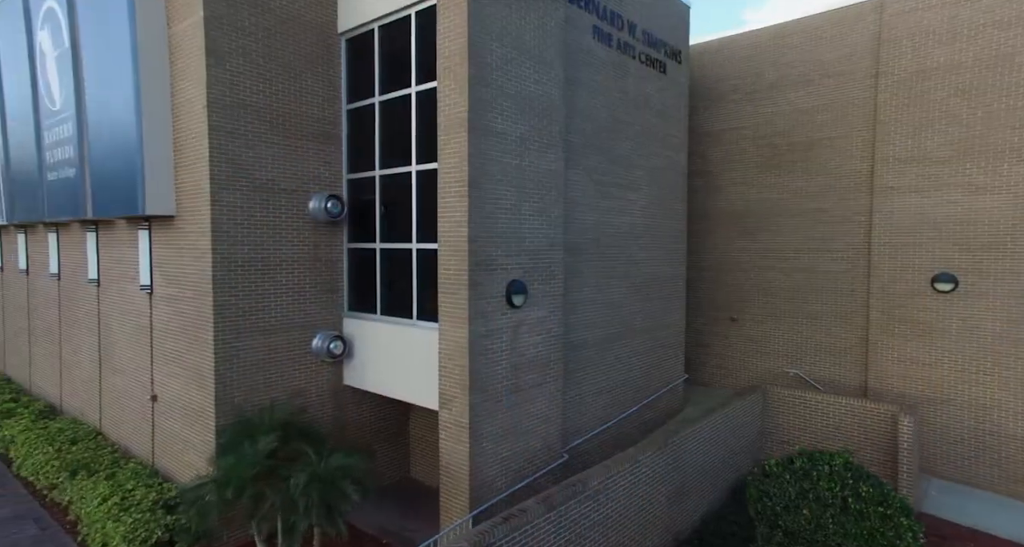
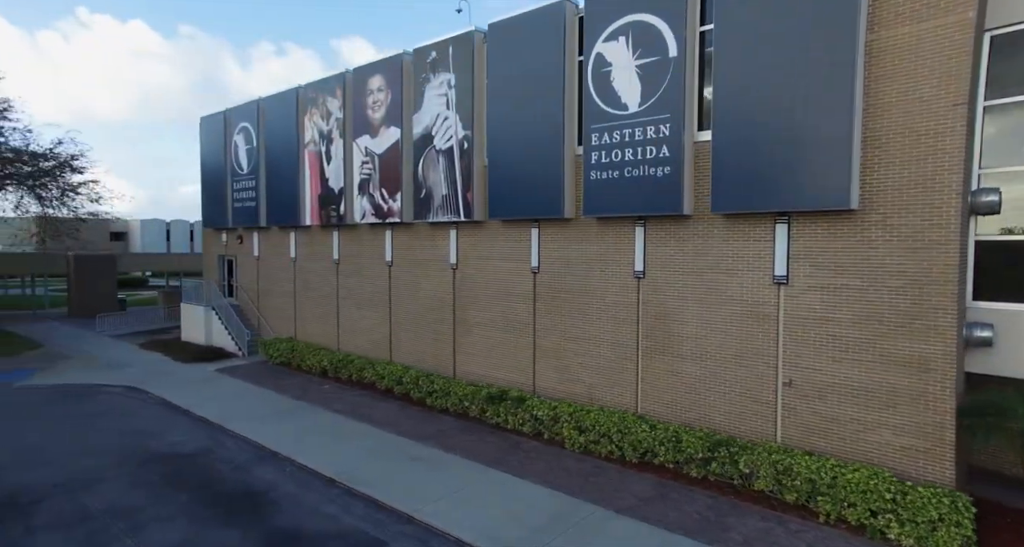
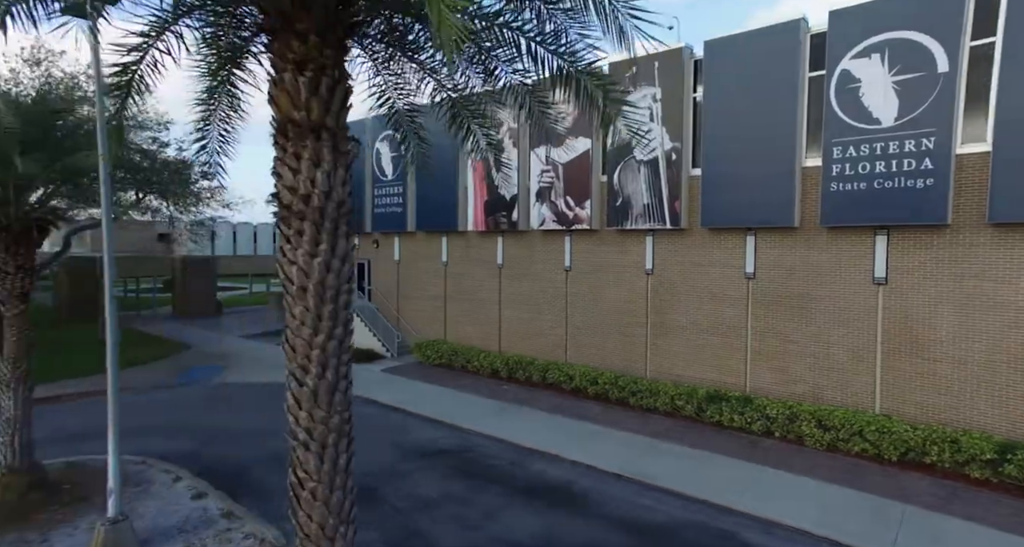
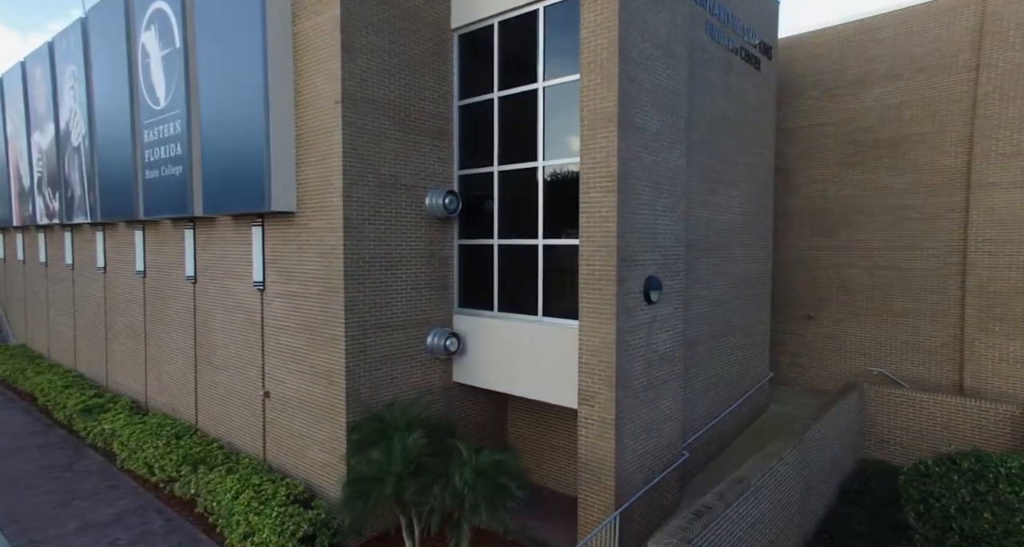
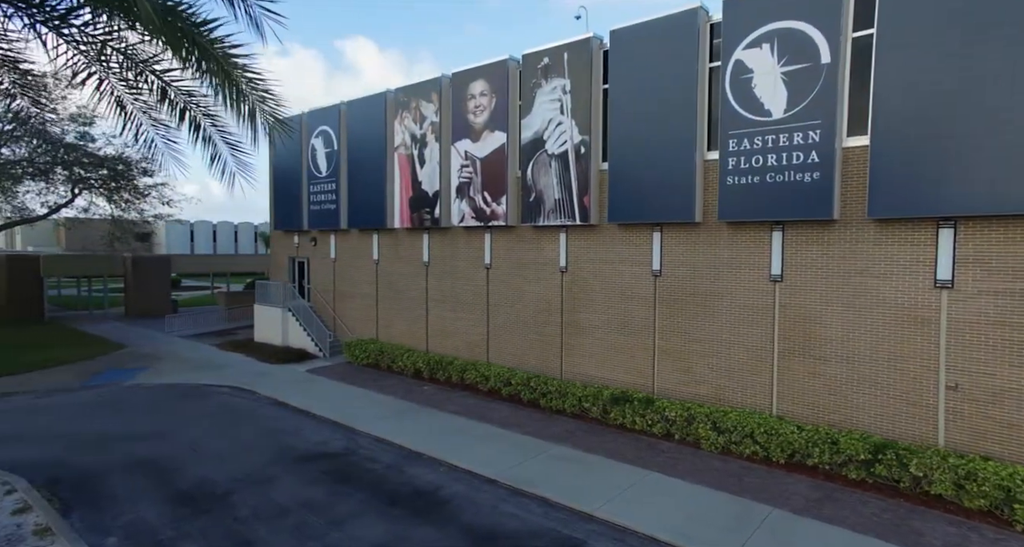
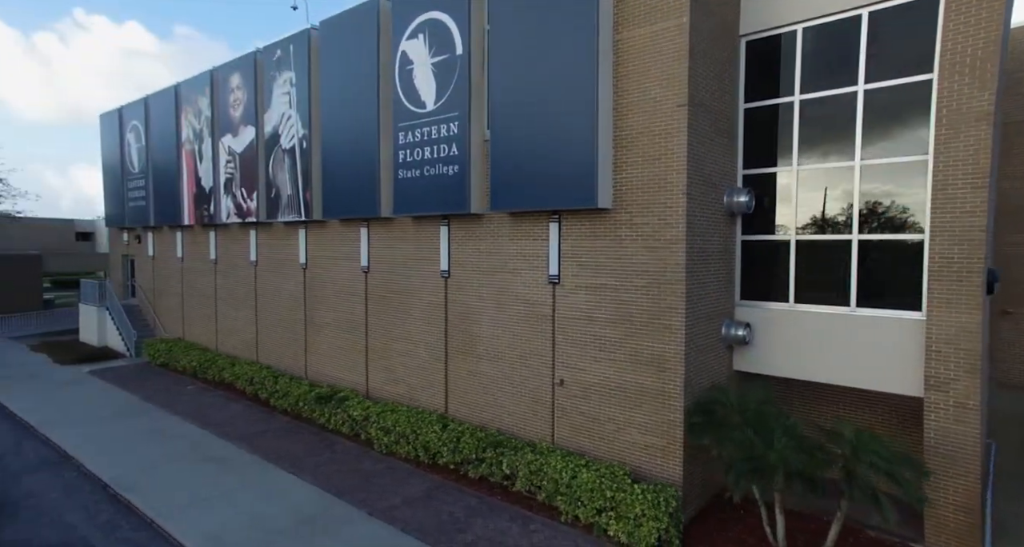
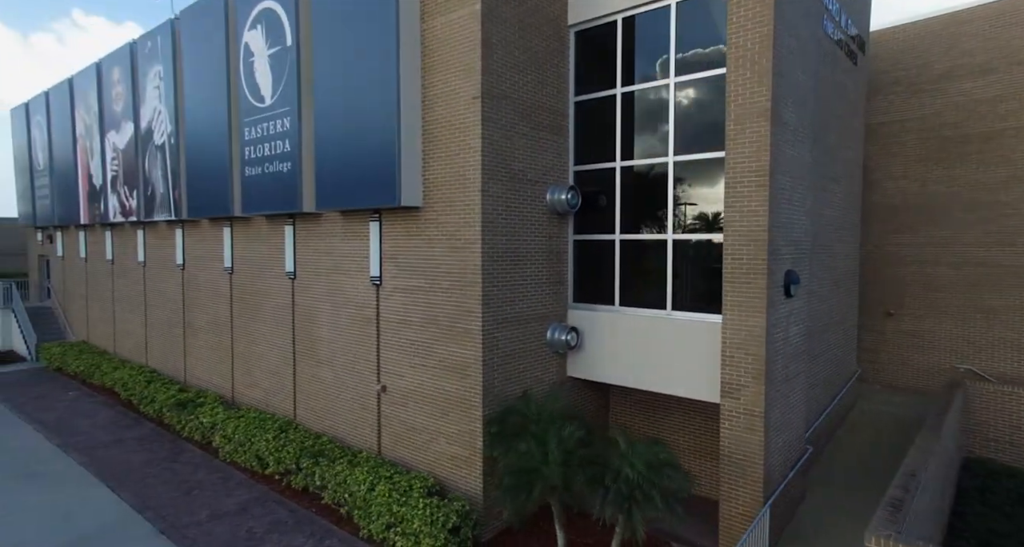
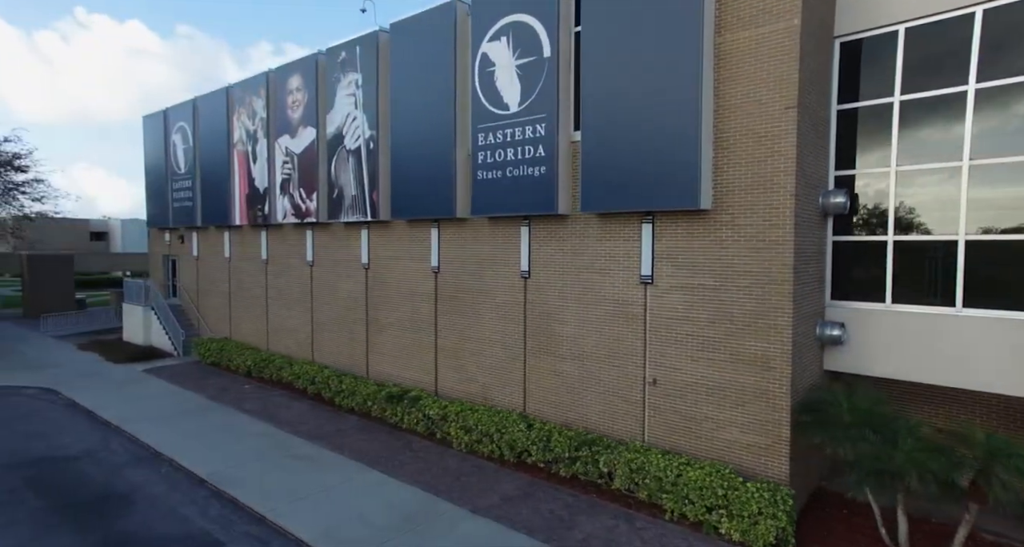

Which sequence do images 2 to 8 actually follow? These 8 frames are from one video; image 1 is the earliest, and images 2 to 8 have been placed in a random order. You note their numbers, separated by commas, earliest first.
4, 7, 6, 8, 2, 5, 3
